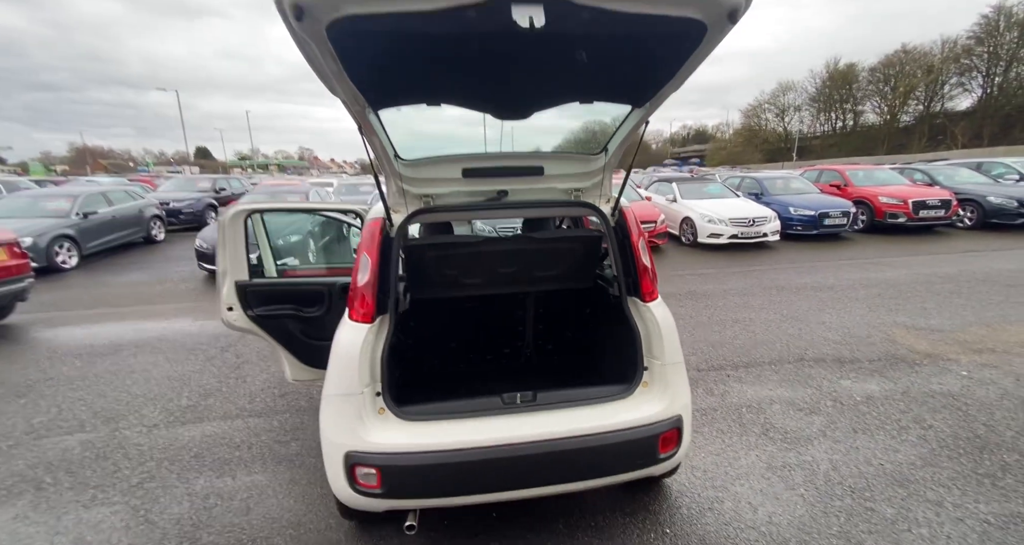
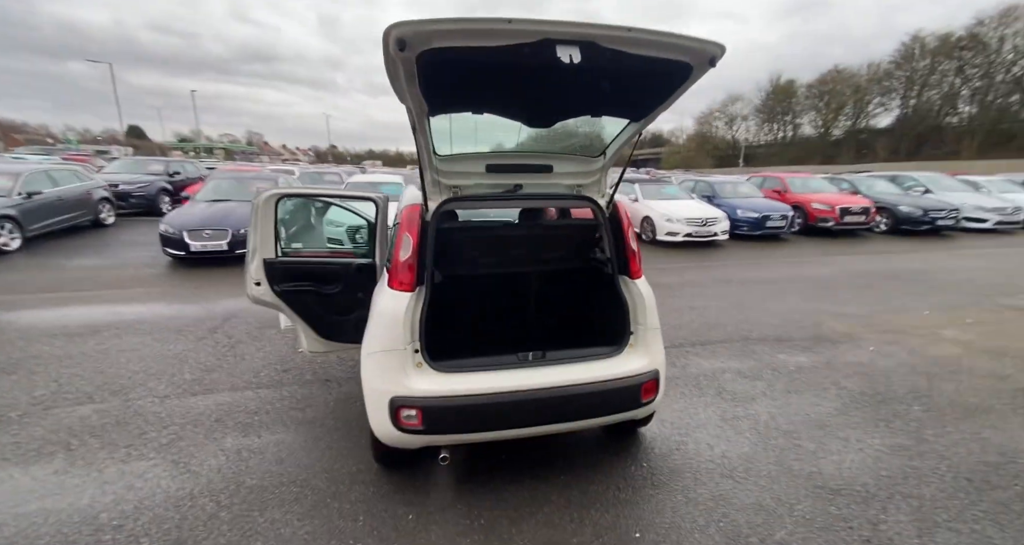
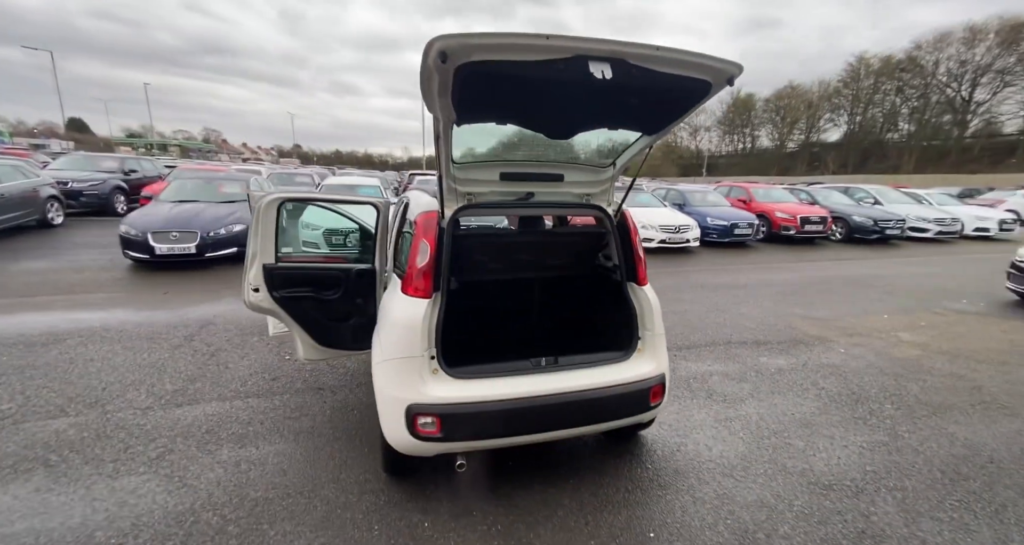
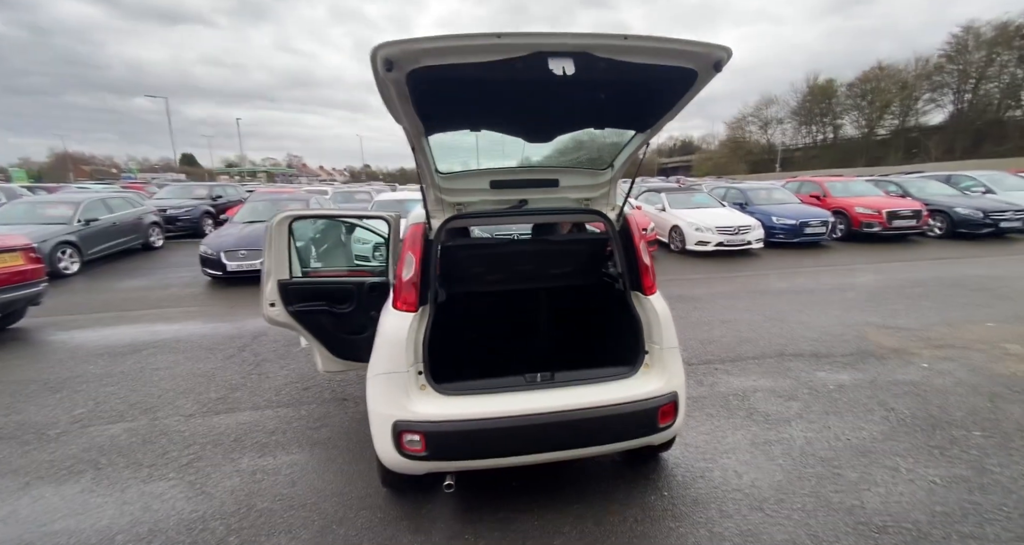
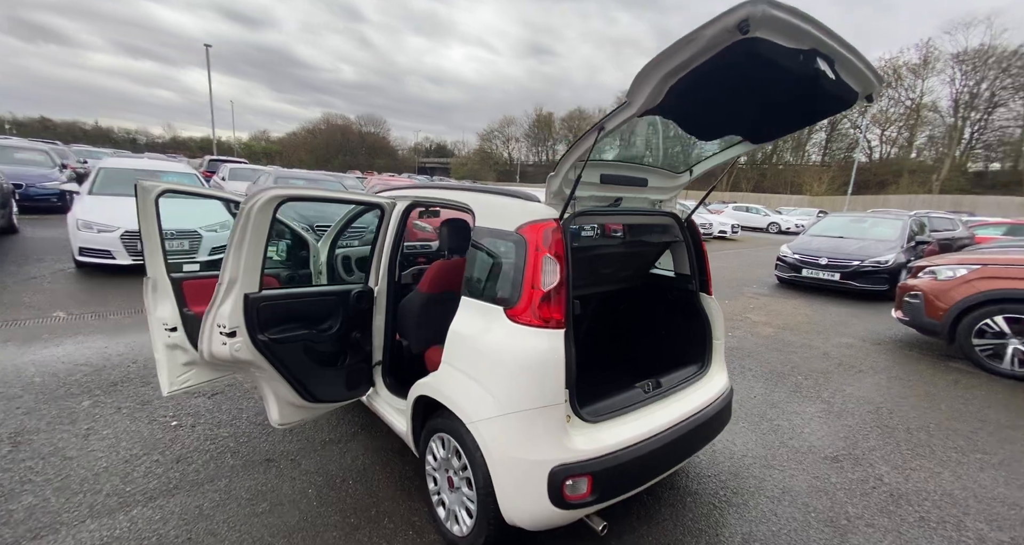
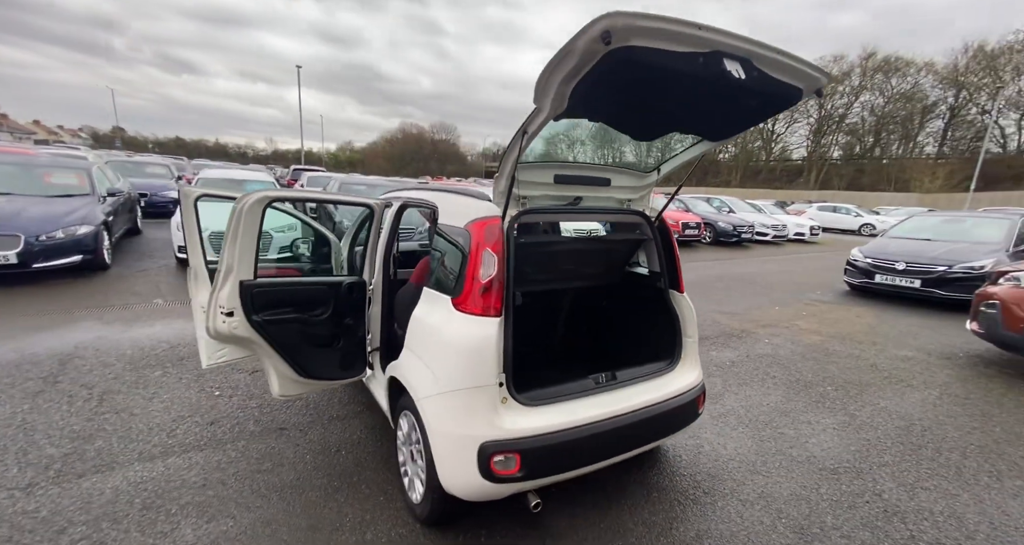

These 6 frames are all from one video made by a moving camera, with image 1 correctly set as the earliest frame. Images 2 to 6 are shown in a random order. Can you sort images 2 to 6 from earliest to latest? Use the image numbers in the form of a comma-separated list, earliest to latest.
4, 2, 3, 6, 5
